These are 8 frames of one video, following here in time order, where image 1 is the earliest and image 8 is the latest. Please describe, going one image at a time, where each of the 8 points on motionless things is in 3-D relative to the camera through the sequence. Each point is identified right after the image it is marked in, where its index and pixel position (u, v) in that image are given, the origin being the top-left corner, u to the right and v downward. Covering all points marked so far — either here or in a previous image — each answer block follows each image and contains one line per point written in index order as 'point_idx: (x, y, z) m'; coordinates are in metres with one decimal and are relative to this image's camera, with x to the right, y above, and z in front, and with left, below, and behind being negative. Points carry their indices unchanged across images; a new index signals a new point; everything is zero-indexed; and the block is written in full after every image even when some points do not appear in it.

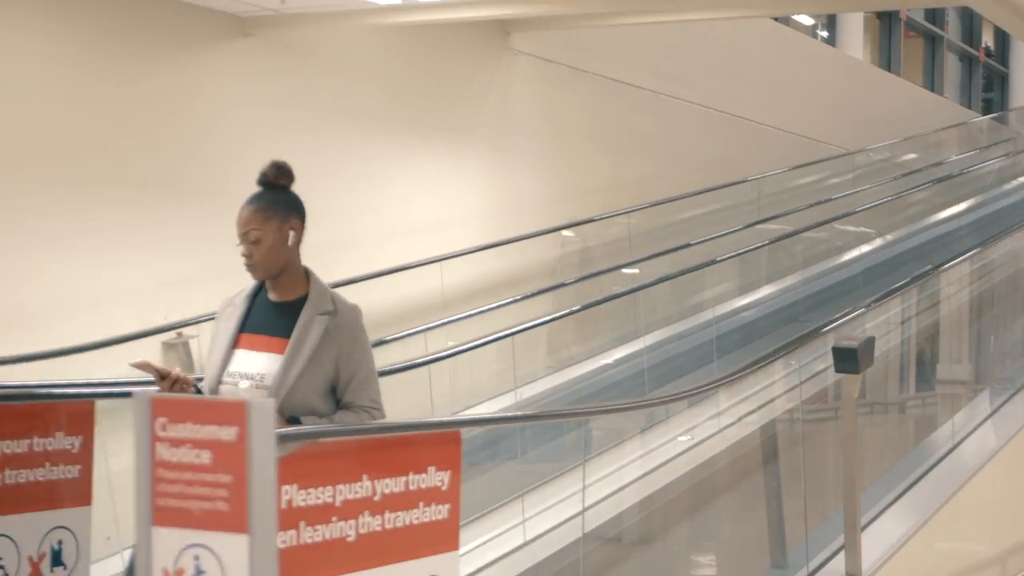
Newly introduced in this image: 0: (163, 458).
0: (-0.5, -0.2, +2.2) m
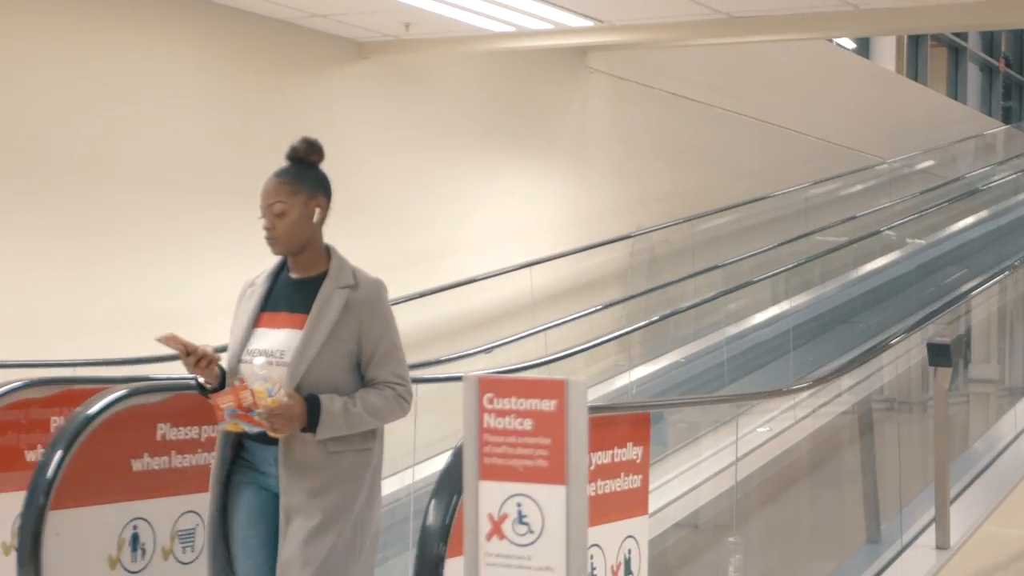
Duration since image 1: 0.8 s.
0: (0.0, -0.2, +2.8) m
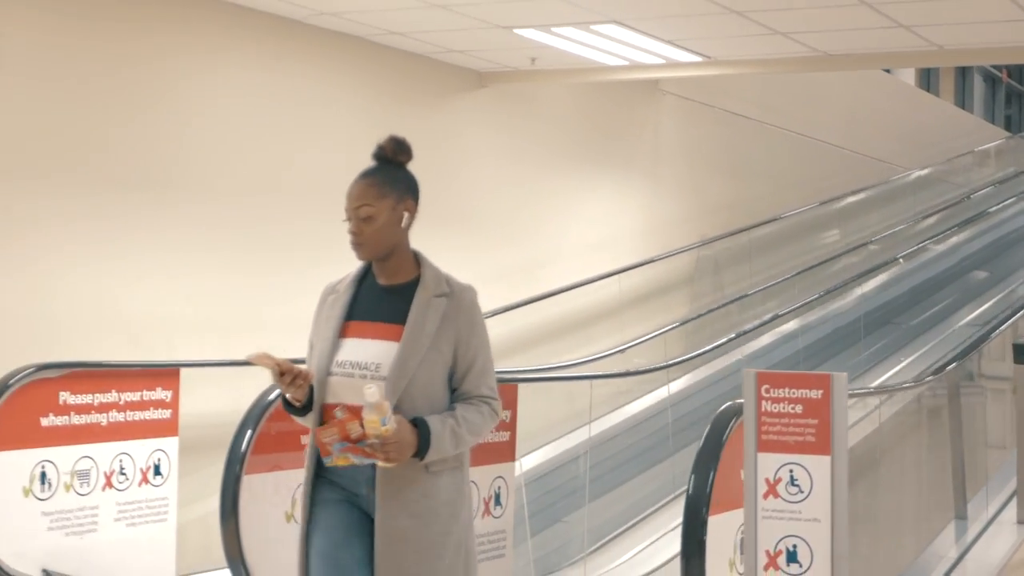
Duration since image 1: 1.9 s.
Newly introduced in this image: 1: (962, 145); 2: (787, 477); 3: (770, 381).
0: (+0.6, -0.3, +3.6) m
1: (+4.8, +1.6, +17.5) m
2: (+0.6, -0.4, +3.6) m
3: (+0.6, -0.2, +3.6) m
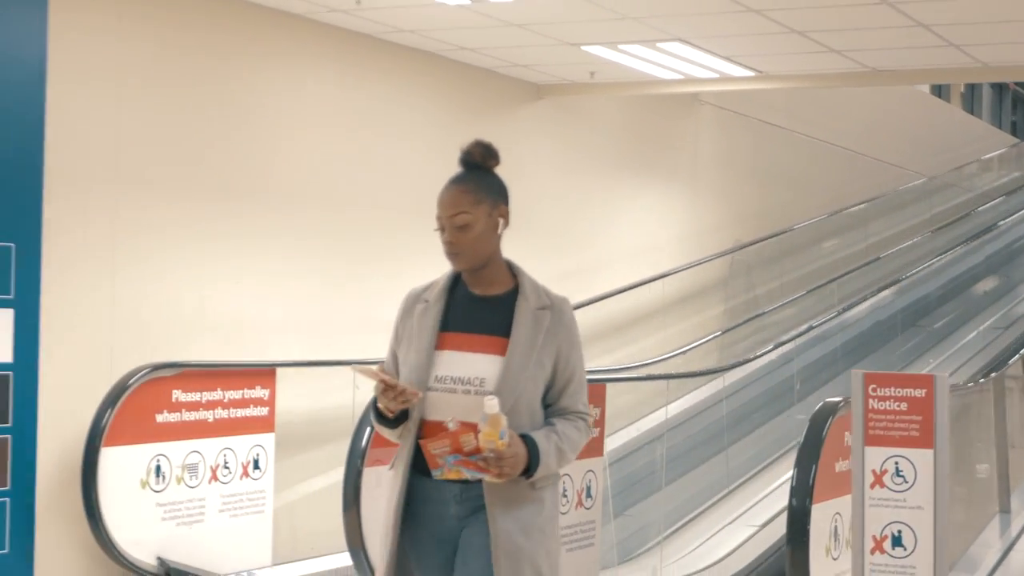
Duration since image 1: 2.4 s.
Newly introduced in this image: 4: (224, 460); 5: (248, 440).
0: (+0.9, -0.3, +4.0) m
1: (+5.1, +1.5, +17.9) m
2: (+0.9, -0.4, +4.0) m
3: (+0.9, -0.2, +4.0) m
4: (-1.1, -0.6, +6.1) m
5: (-1.0, -0.6, +6.2) m
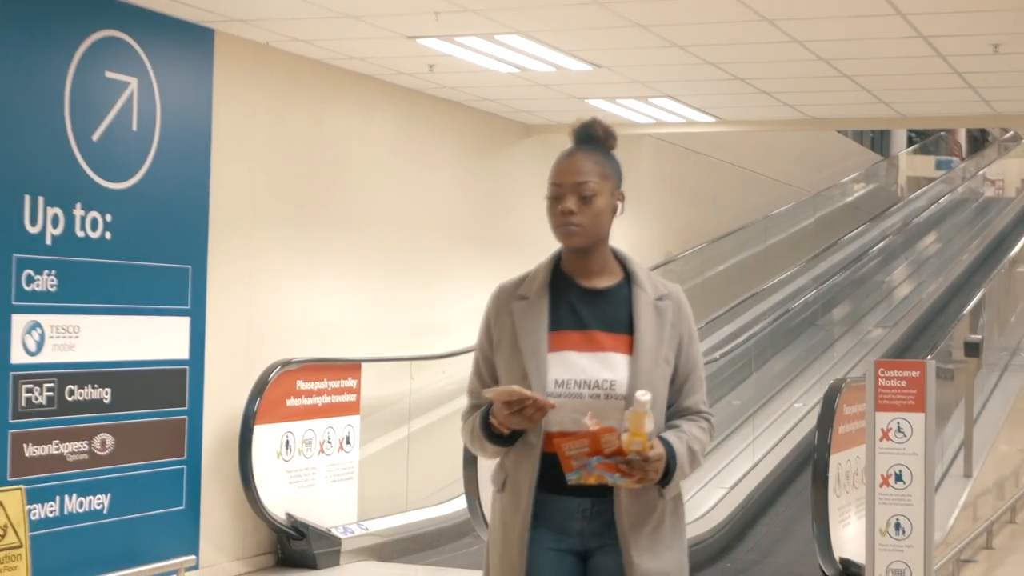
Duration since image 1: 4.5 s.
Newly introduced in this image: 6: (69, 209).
0: (+1.3, -0.3, +5.7) m
1: (+4.1, +1.5, +20.0) m
2: (+1.3, -0.5, +5.7) m
3: (+1.3, -0.3, +5.7) m
4: (-0.8, -0.7, +7.6) m
5: (-0.8, -0.6, +7.7) m
6: (-1.6, +0.3, +6.1) m
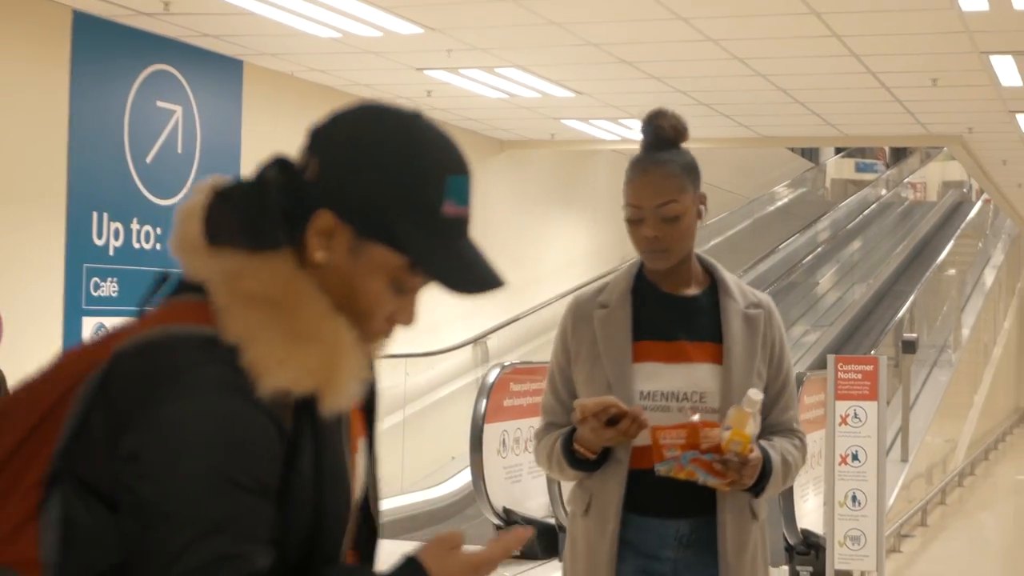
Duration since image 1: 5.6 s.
0: (+1.3, -0.4, +6.6) m
1: (+3.5, +1.5, +21.0) m
2: (+1.4, -0.5, +6.6) m
3: (+1.3, -0.3, +6.6) m
4: (-0.9, -0.7, +8.4) m
5: (-0.8, -0.6, +8.6) m
6: (-1.6, +0.3, +6.9) m
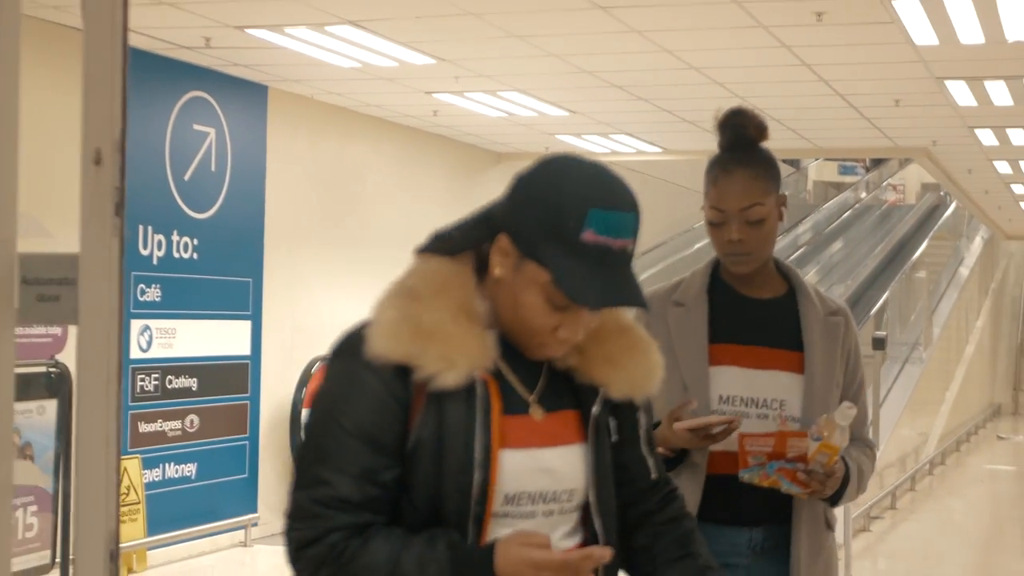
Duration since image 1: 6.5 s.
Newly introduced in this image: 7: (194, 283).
0: (+1.3, -0.4, +7.4) m
1: (+3.4, +1.5, +21.8) m
2: (+1.4, -0.5, +7.4) m
3: (+1.3, -0.3, +7.4) m
4: (-0.9, -0.7, +9.2) m
5: (-0.8, -0.7, +9.3) m
6: (-1.6, +0.2, +7.6) m
7: (-1.5, 0.0, +7.8) m
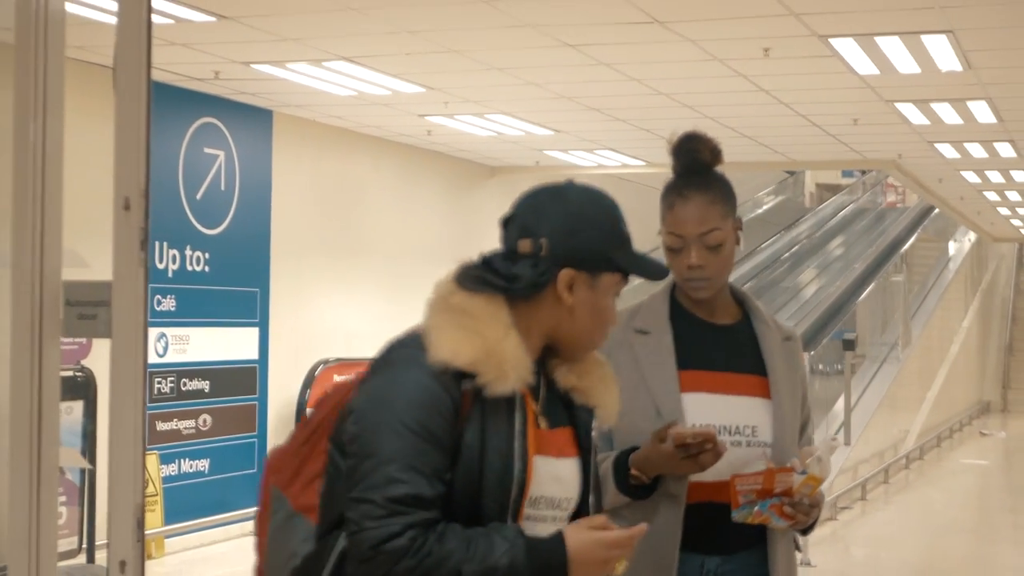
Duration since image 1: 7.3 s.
0: (+1.3, -0.4, +8.1) m
1: (+3.4, +1.4, +22.5) m
2: (+1.3, -0.5, +8.1) m
3: (+1.3, -0.3, +8.1) m
4: (-0.9, -0.8, +9.9) m
5: (-0.9, -0.7, +10.0) m
6: (-1.7, +0.2, +8.3) m
7: (-1.6, 0.0, +8.5) m
